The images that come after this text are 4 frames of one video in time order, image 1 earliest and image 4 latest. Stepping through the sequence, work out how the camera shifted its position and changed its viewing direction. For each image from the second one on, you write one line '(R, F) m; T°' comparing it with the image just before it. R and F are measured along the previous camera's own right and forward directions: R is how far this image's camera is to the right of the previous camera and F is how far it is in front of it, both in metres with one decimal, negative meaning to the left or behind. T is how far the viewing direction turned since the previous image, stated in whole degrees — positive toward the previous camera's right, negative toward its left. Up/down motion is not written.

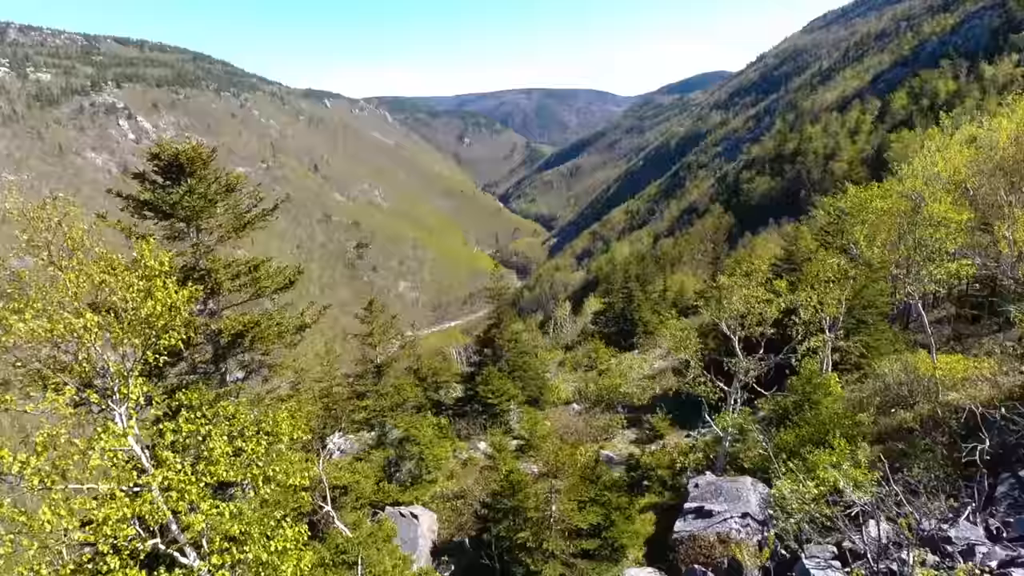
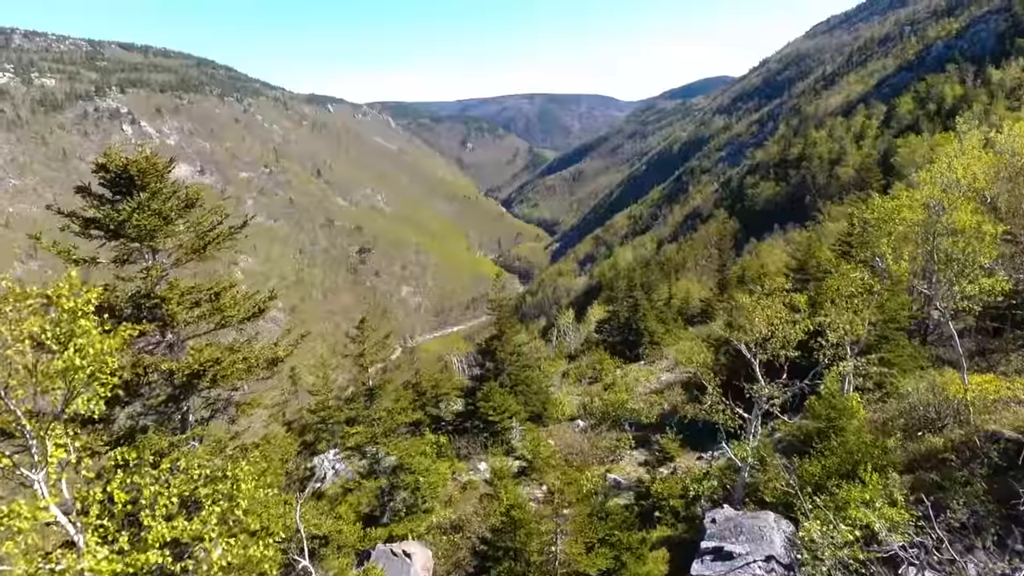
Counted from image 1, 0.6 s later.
(0.0, +0.9) m; 0°
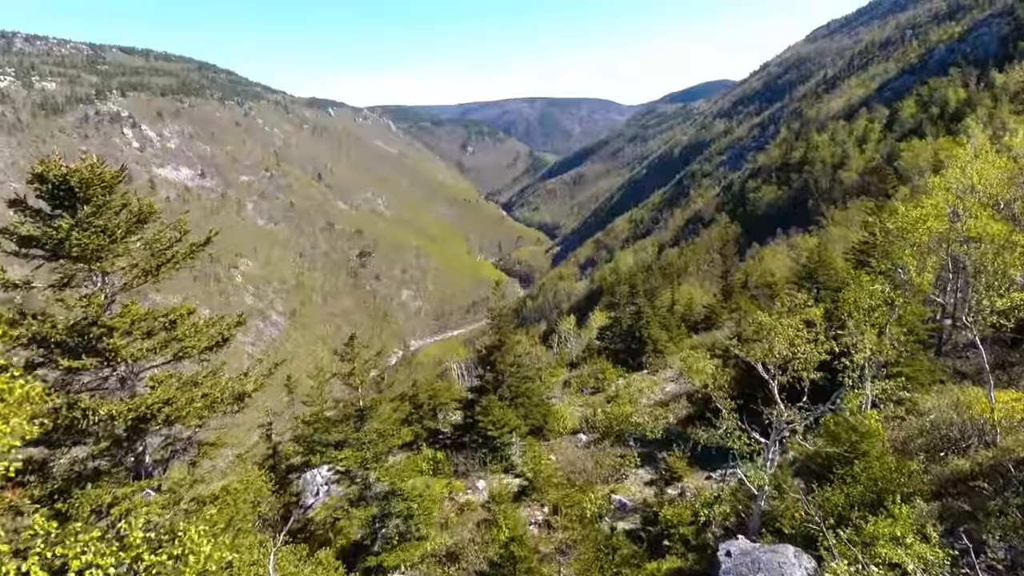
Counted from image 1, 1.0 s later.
(0.0, +0.7) m; 0°
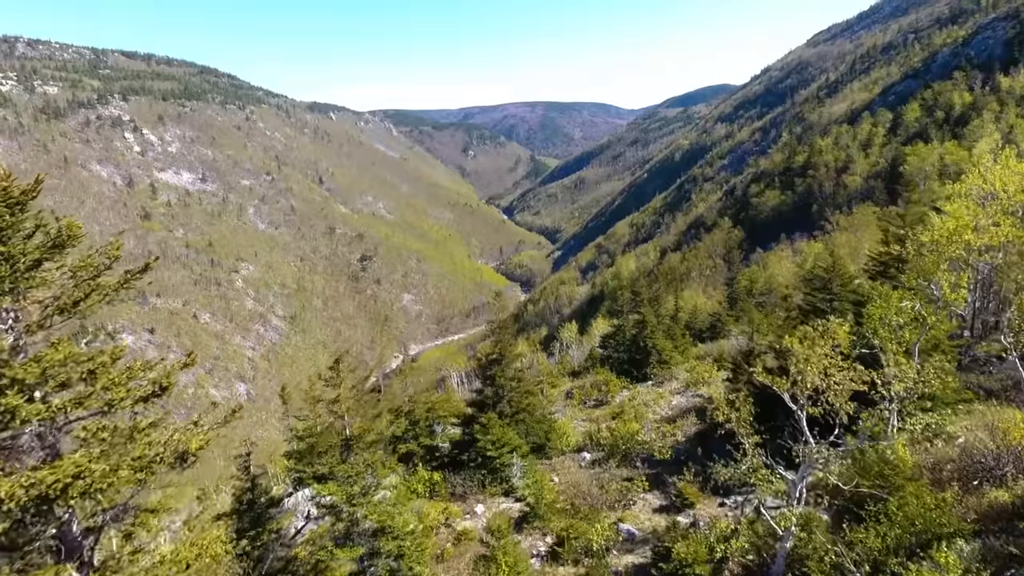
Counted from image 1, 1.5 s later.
(0.0, +0.9) m; 0°
